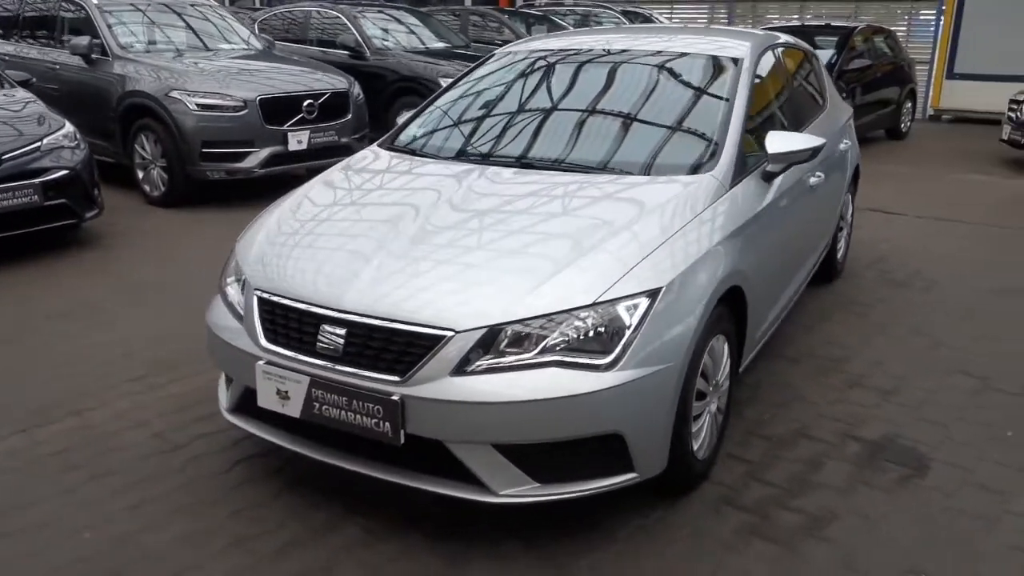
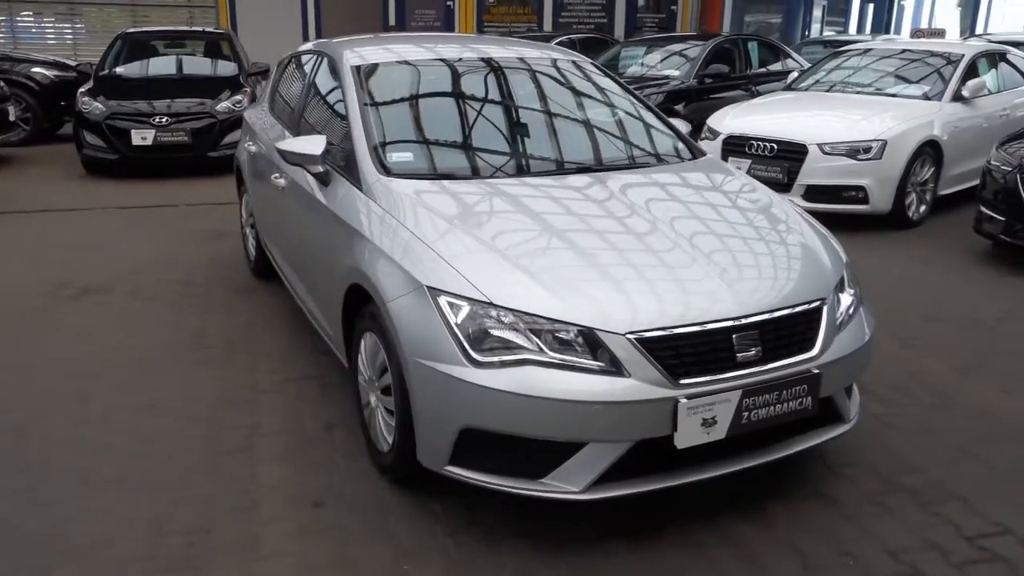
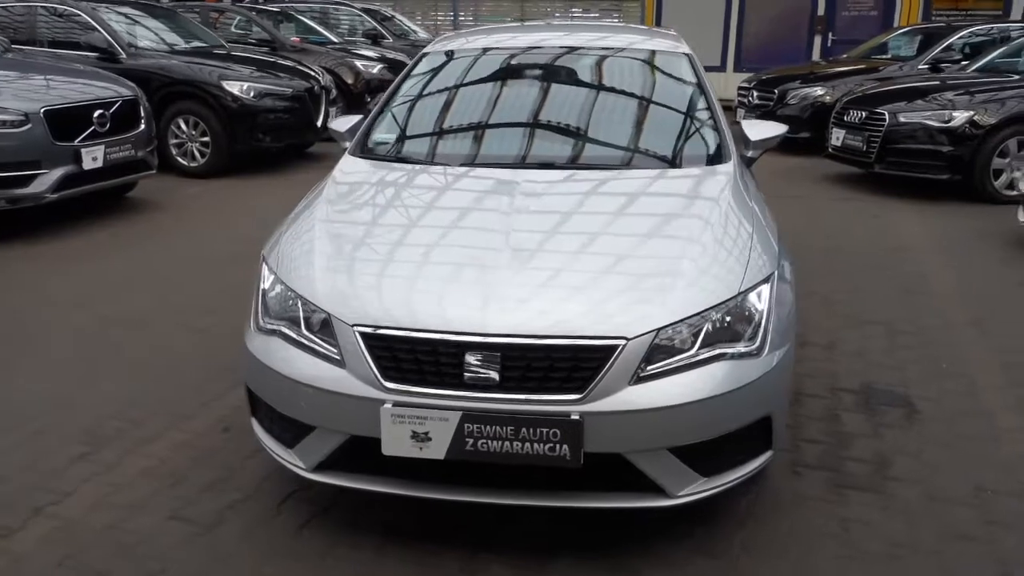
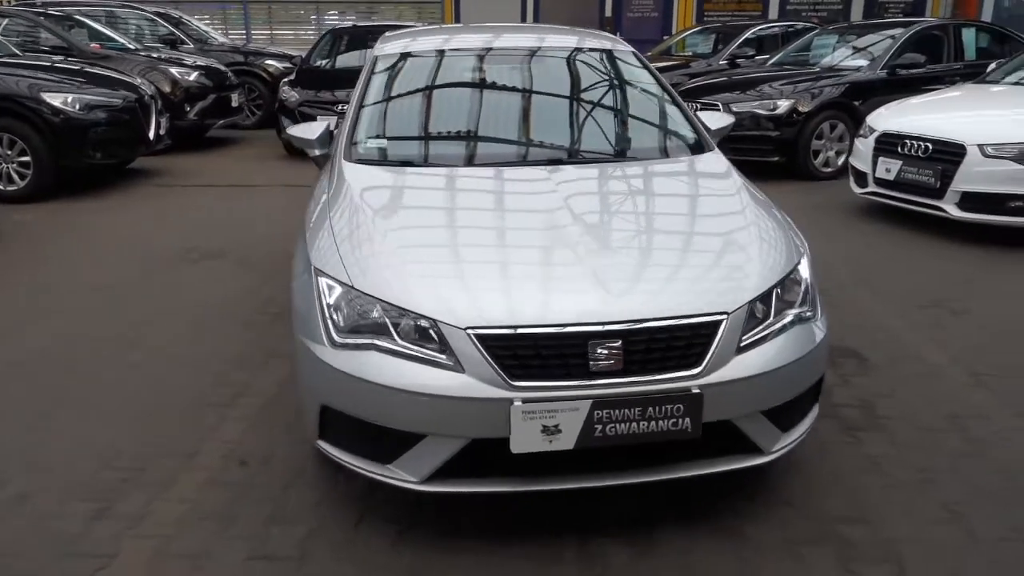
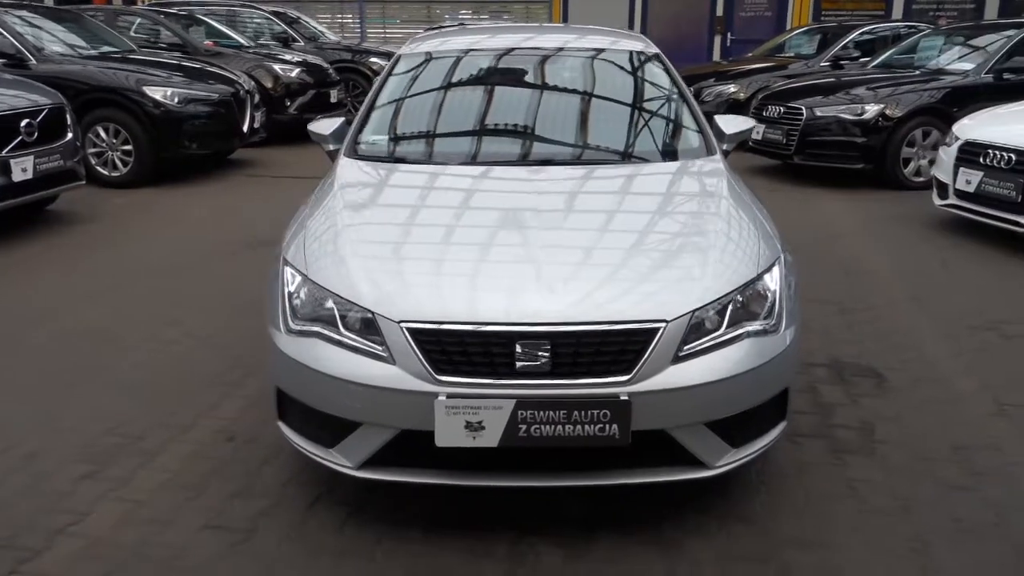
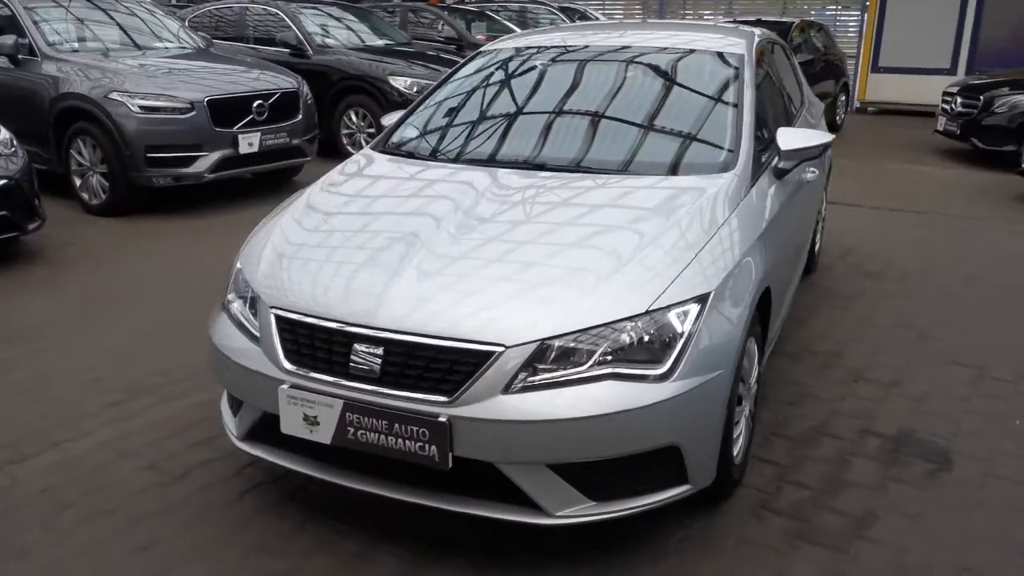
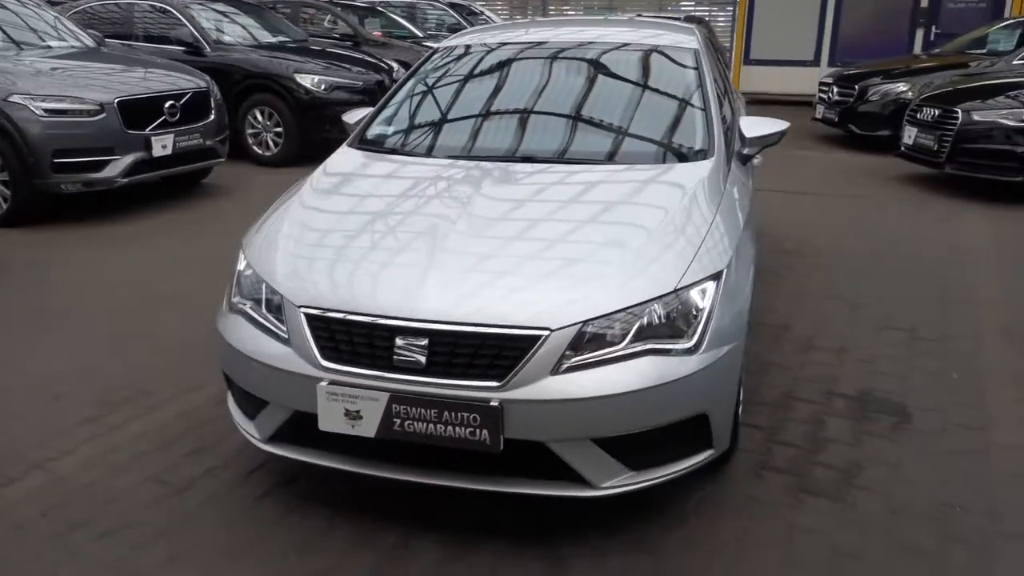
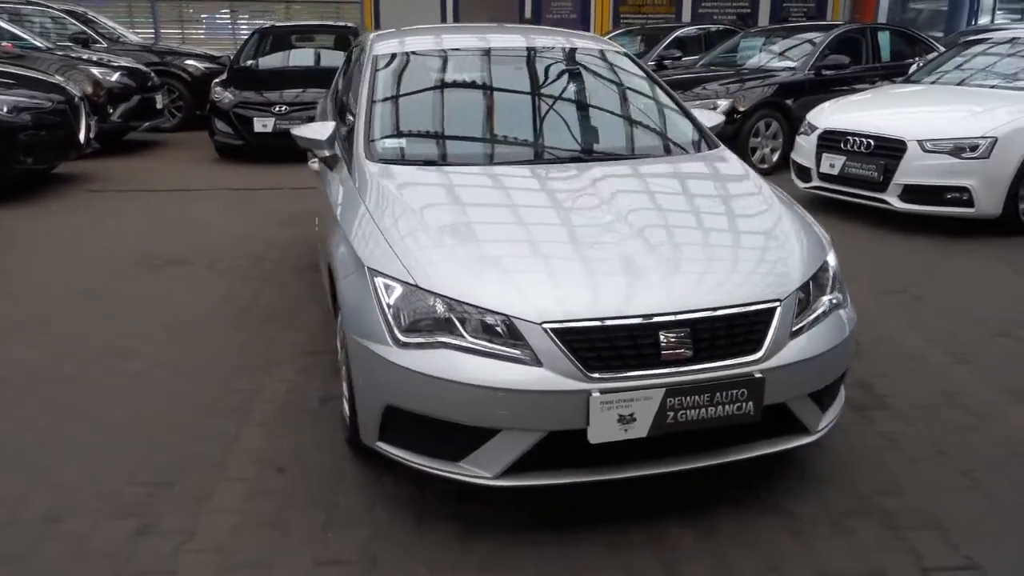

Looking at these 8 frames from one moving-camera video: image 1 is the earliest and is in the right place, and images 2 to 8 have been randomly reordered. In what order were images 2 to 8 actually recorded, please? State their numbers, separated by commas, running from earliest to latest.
6, 7, 3, 5, 4, 8, 2
